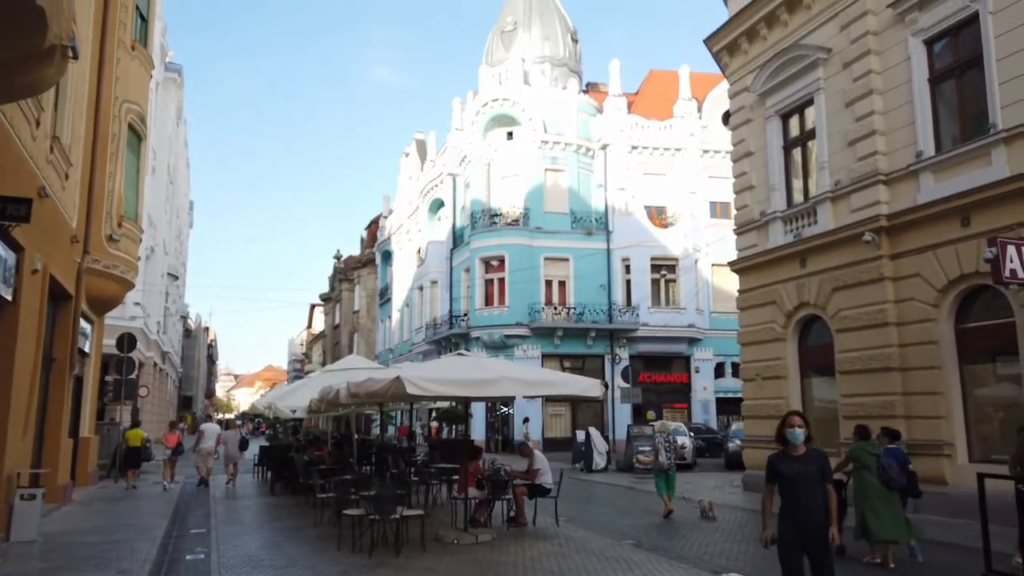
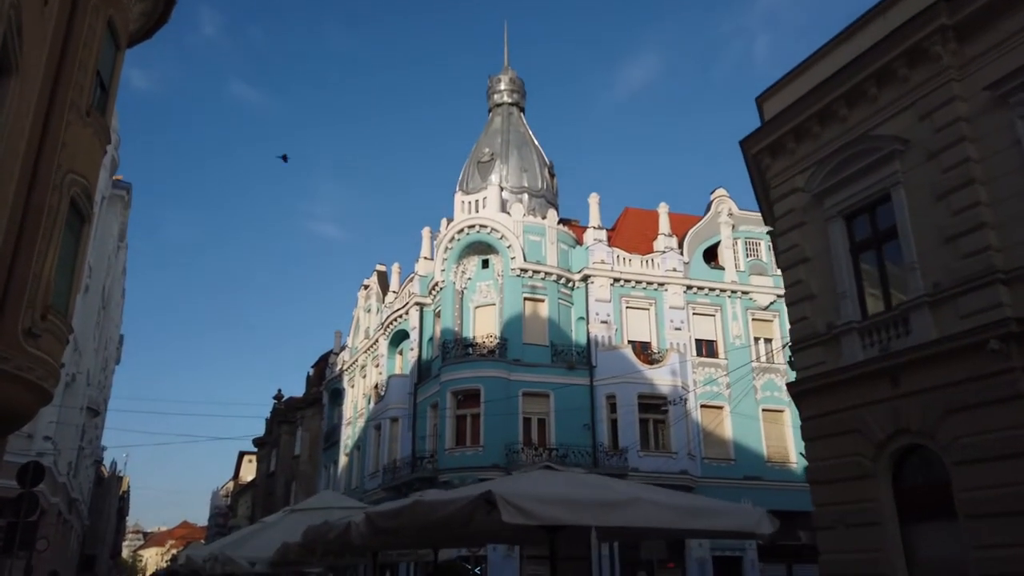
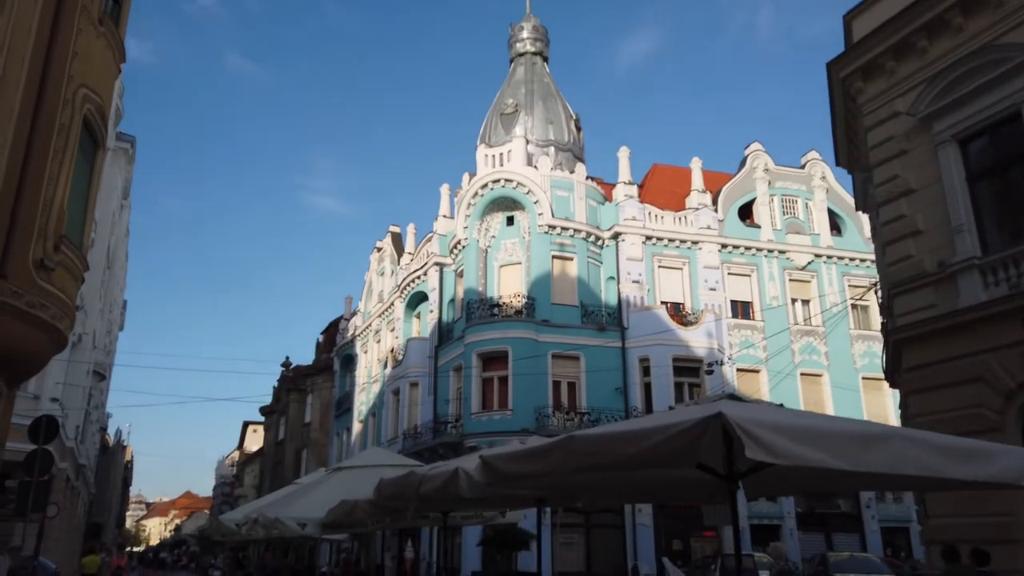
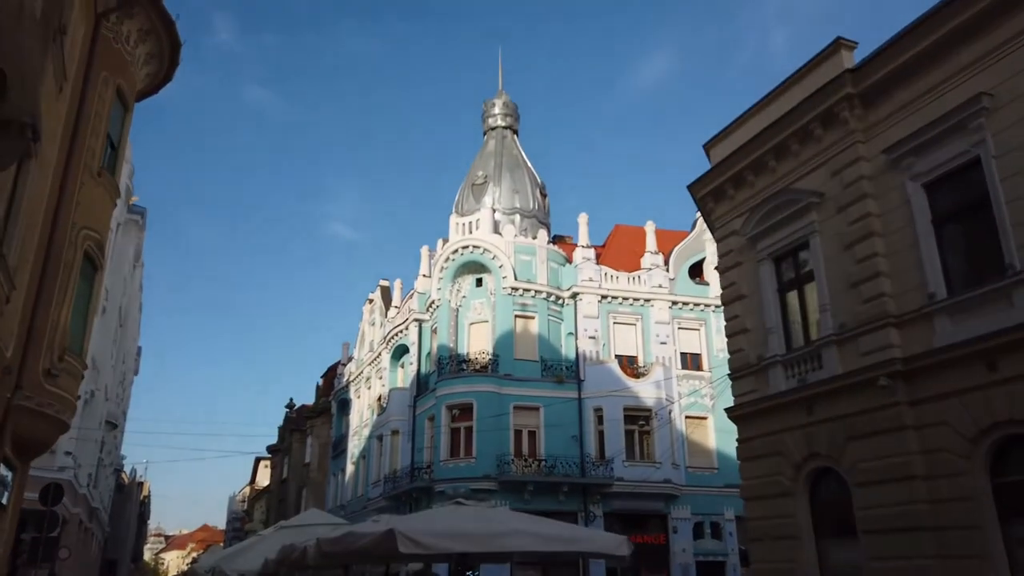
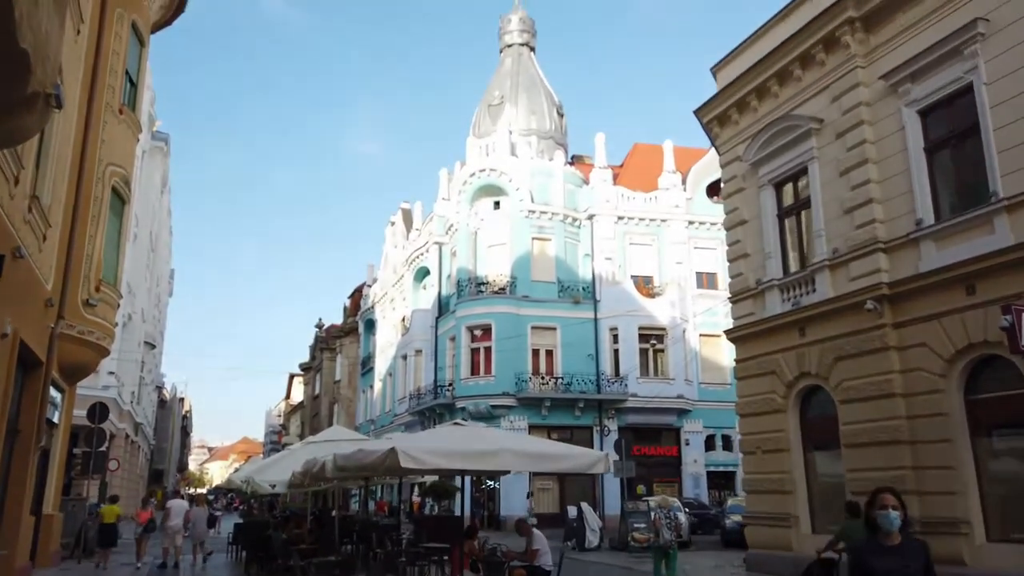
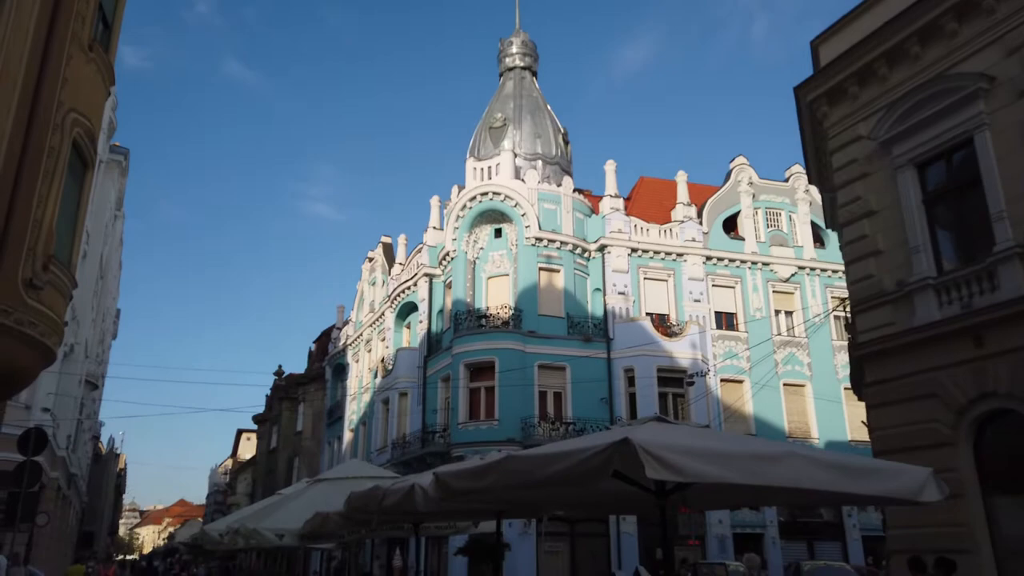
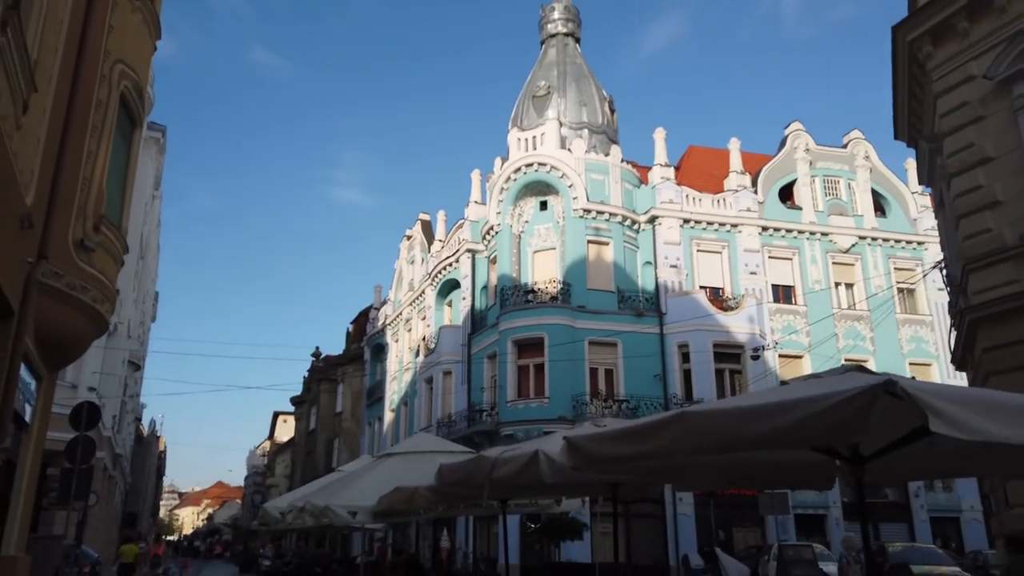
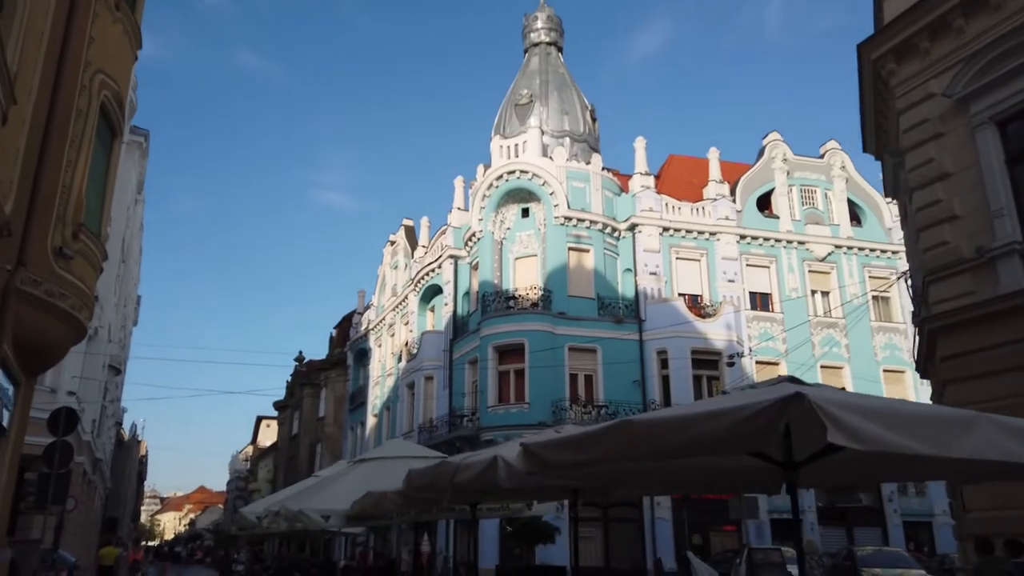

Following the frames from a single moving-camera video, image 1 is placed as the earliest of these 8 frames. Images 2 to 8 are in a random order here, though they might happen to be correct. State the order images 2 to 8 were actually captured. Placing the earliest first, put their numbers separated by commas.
5, 4, 2, 6, 3, 8, 7
